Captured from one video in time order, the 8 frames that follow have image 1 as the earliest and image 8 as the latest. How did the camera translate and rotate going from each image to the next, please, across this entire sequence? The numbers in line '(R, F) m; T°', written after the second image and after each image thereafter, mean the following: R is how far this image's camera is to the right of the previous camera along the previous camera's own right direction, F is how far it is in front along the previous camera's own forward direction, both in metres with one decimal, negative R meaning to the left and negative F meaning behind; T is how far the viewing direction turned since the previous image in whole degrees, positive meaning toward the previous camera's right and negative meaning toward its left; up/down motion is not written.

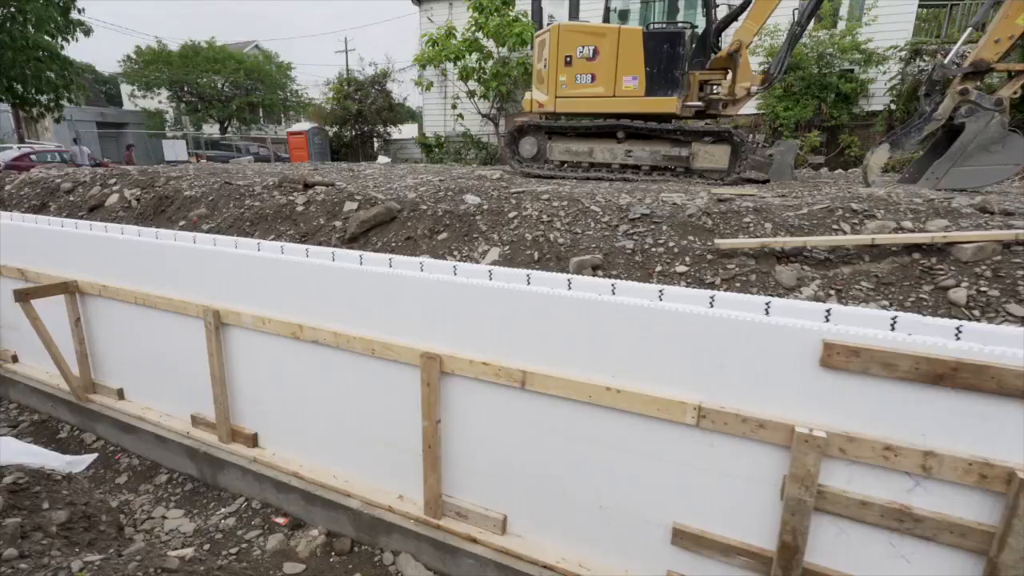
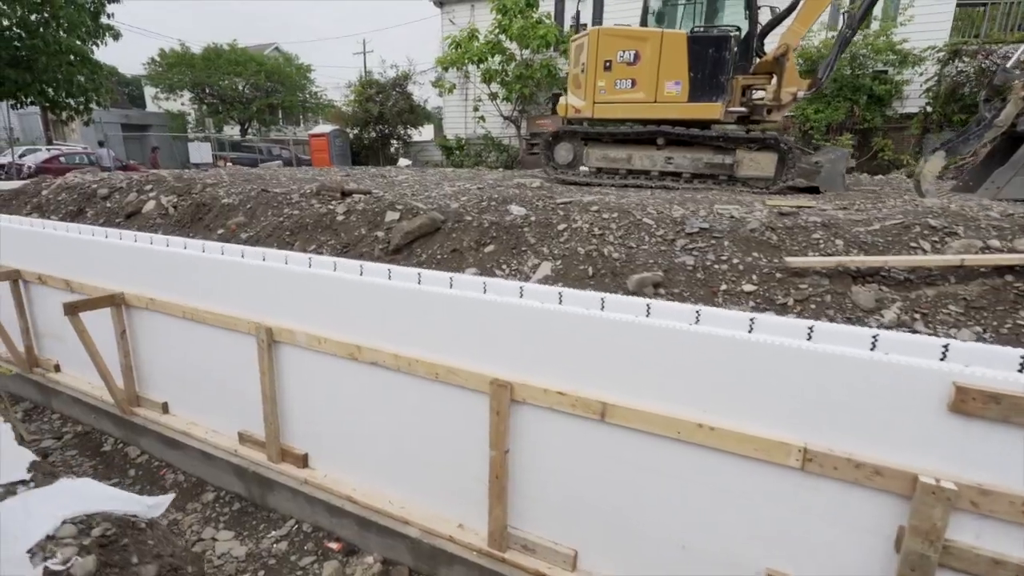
(-0.3, +0.1) m; -1°
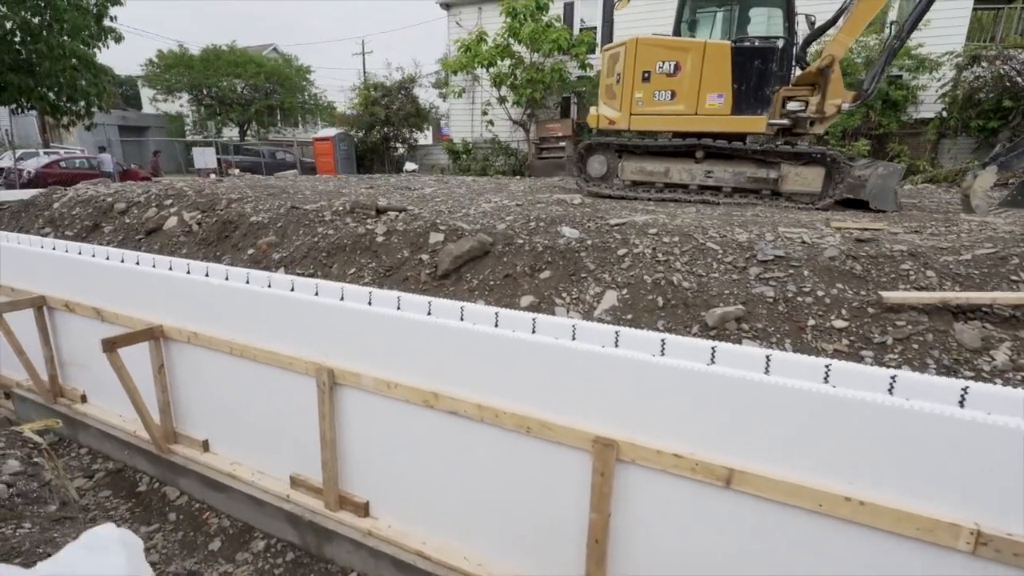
(-0.5, +0.2) m; +1°
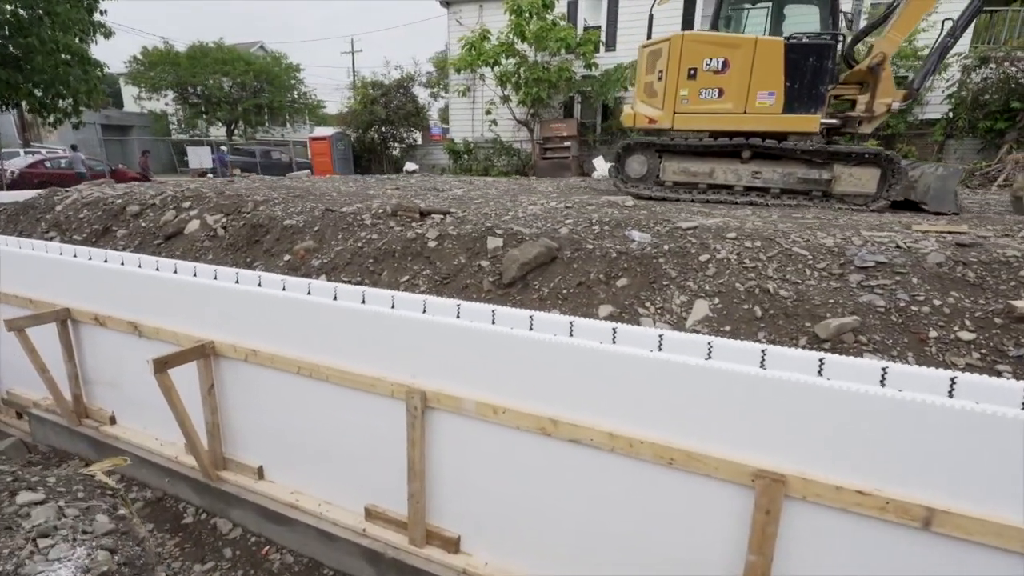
(-0.7, +0.3) m; +2°
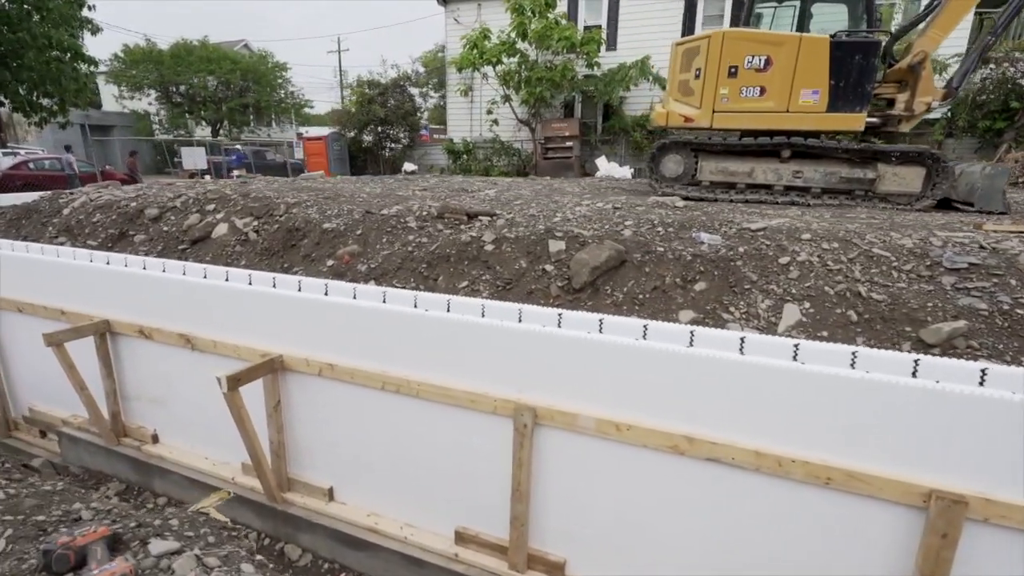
(-0.7, +0.2) m; +2°
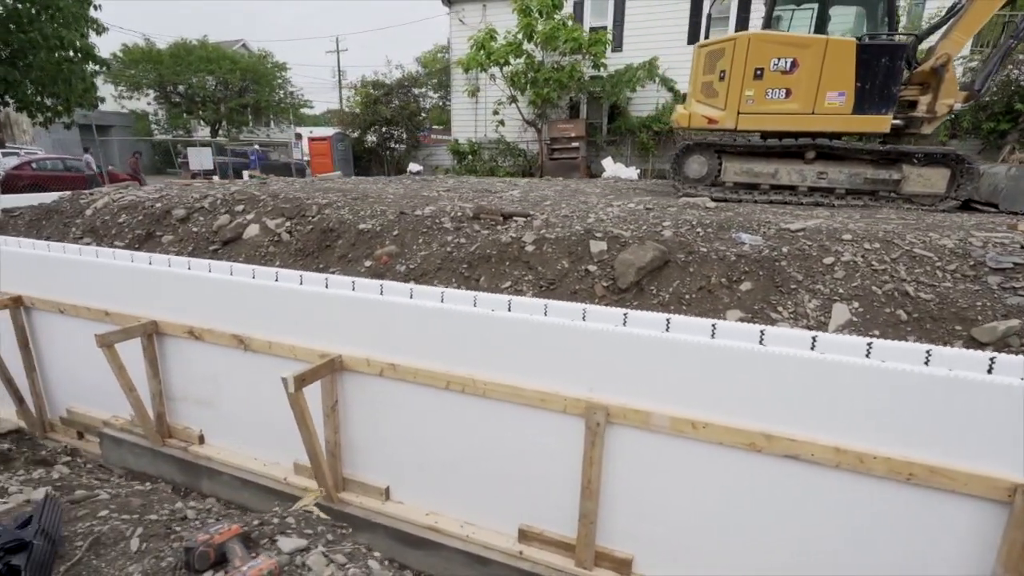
(-0.4, 0.0) m; +1°
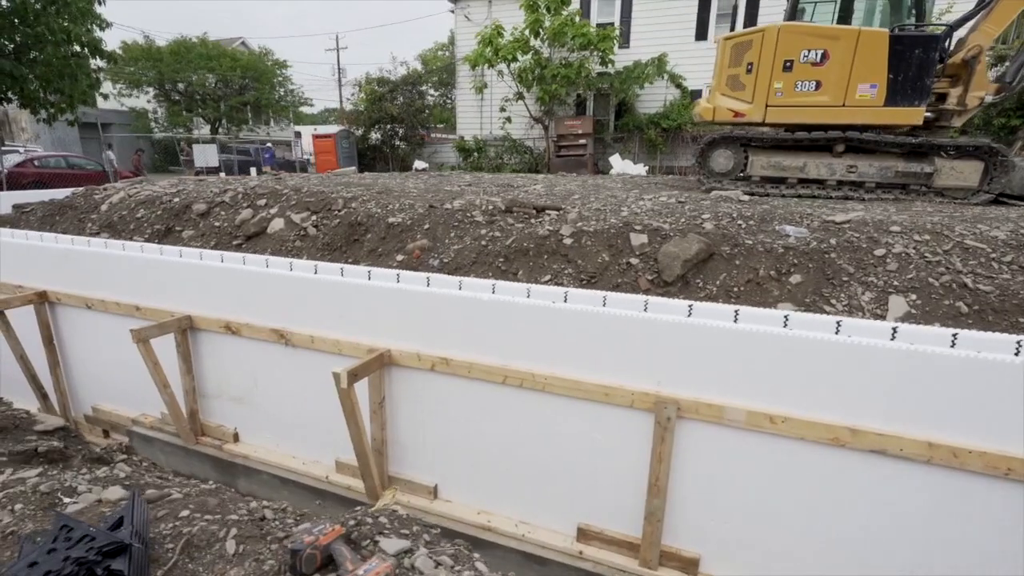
(-0.4, +0.1) m; 0°
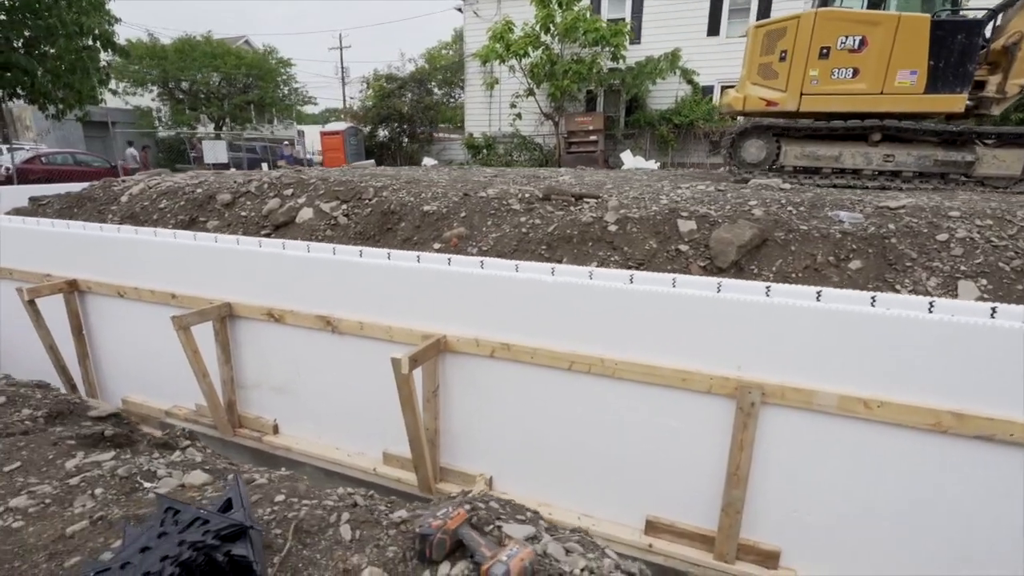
(-0.4, +0.1) m; 0°
